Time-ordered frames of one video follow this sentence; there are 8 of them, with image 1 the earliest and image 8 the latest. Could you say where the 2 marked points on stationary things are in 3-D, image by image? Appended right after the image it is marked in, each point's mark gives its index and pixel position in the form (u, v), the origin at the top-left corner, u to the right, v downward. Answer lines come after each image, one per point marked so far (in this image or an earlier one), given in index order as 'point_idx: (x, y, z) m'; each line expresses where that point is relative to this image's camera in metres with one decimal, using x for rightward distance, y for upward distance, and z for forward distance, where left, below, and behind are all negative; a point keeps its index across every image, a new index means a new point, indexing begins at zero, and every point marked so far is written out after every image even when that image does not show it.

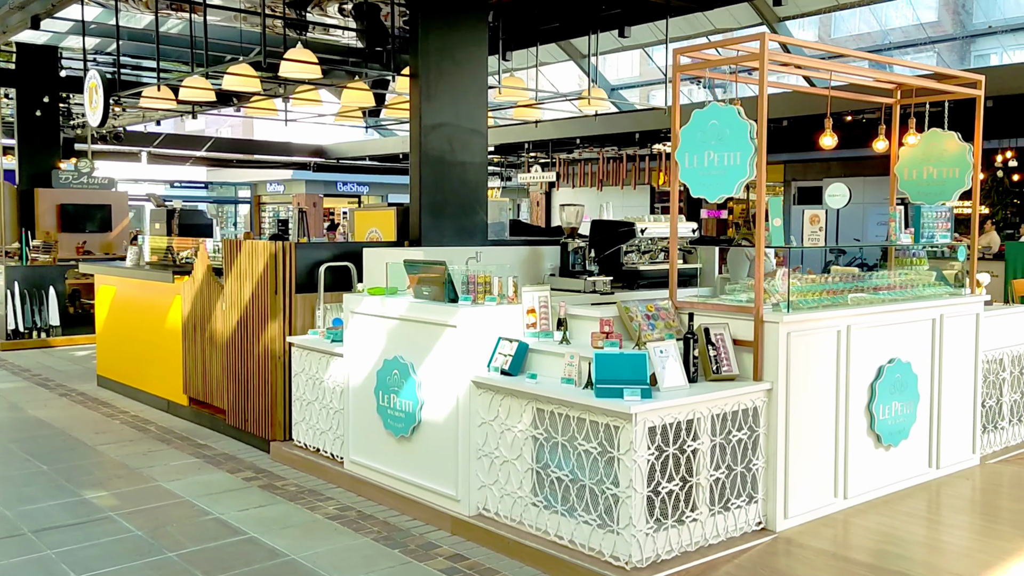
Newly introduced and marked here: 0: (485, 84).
0: (-0.3, +1.8, +7.0) m
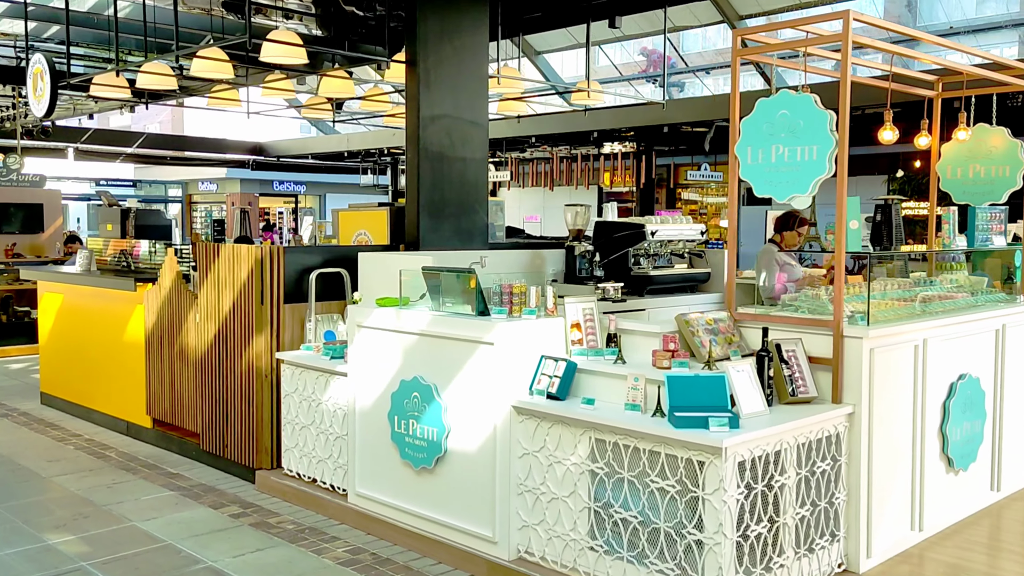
0: (-0.2, +1.7, +6.4) m
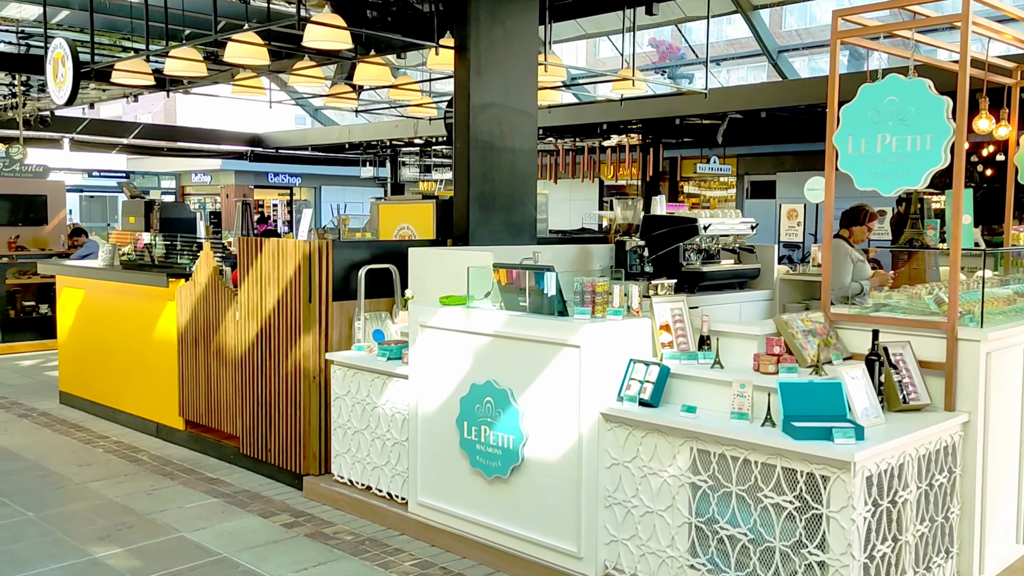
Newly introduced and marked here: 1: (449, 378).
0: (+0.2, +1.7, +6.1) m
1: (-0.3, -0.5, +4.4) m
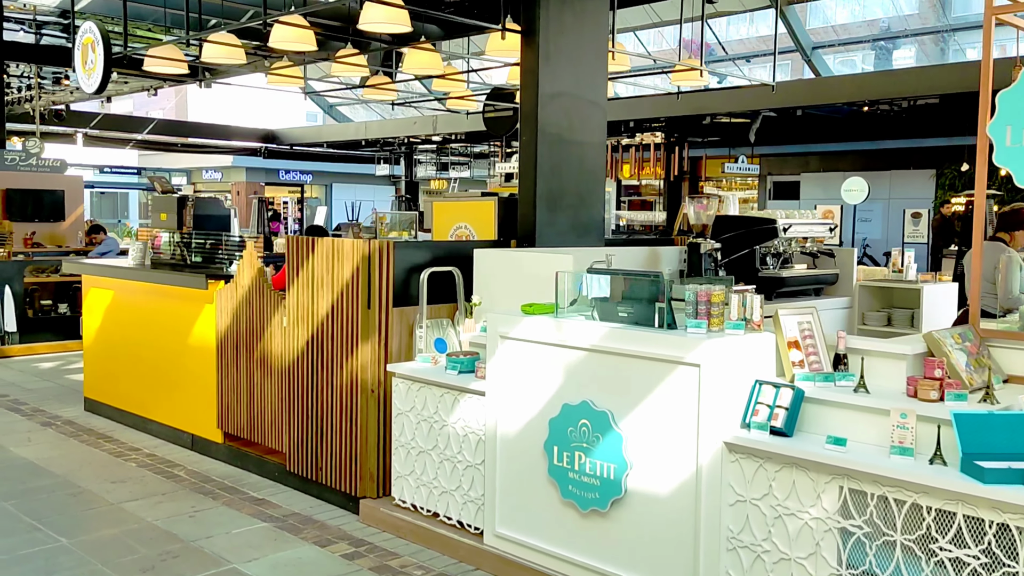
0: (+0.7, +1.7, +5.7) m
1: (+0.1, -0.5, +3.9) m
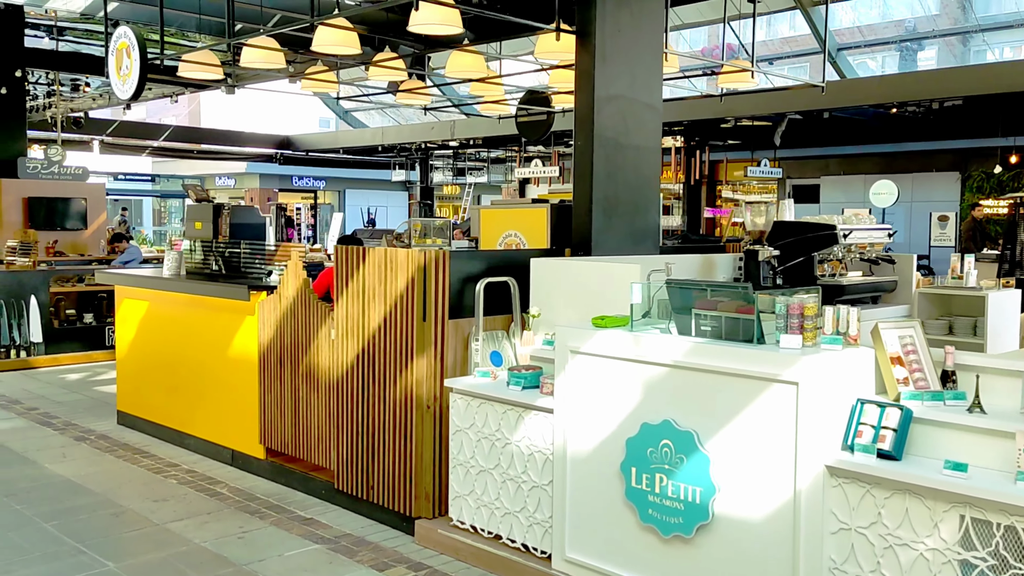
0: (+1.0, +1.6, +5.5) m
1: (+0.5, -0.6, +3.7) m
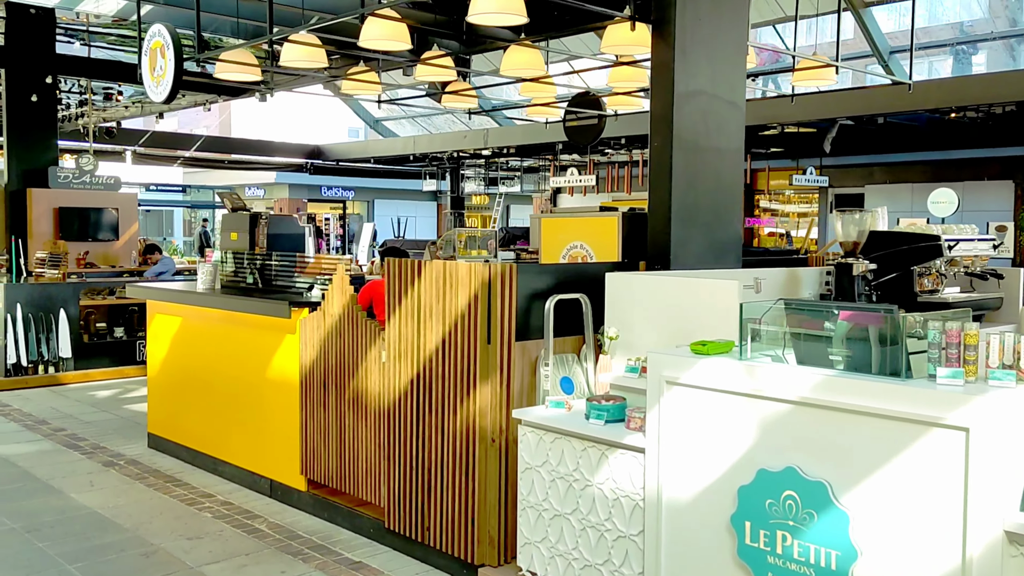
0: (+1.4, +1.5, +4.9) m
1: (+0.8, -0.7, +3.2) m
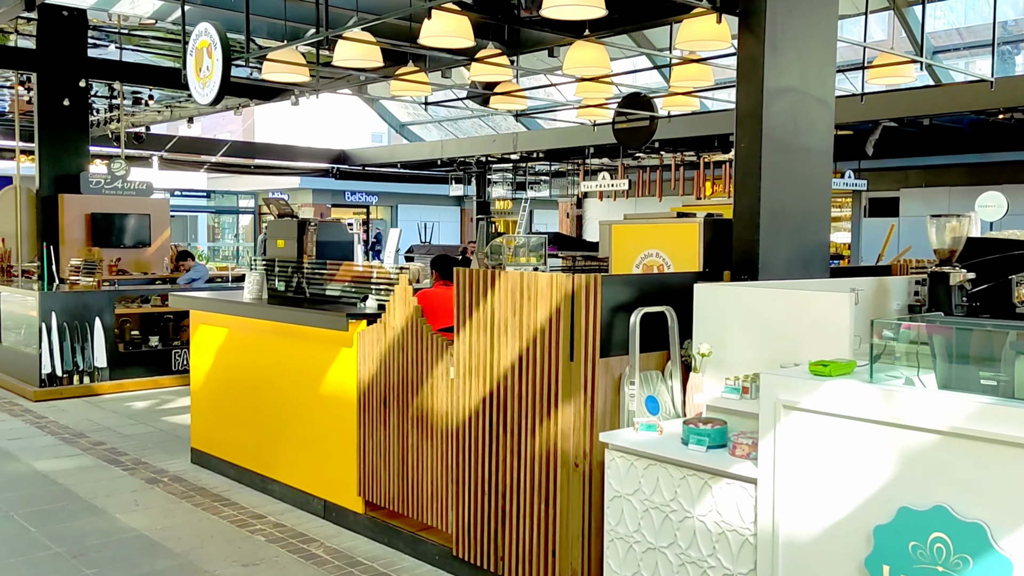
0: (+1.8, +1.4, +4.6) m
1: (+1.2, -0.7, +2.9) m
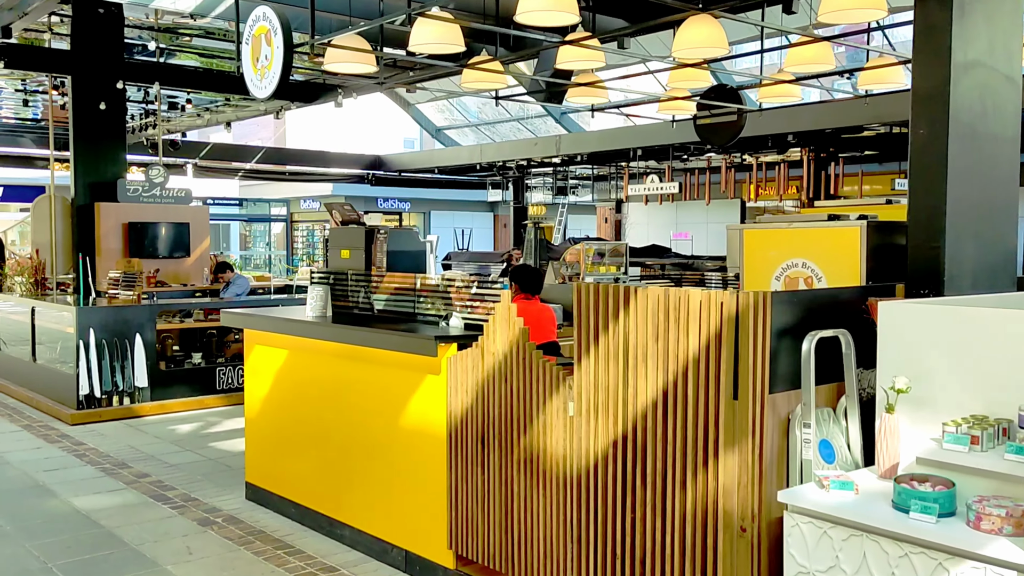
0: (+2.4, +1.4, +3.8) m
1: (+1.7, -0.8, +2.1) m
